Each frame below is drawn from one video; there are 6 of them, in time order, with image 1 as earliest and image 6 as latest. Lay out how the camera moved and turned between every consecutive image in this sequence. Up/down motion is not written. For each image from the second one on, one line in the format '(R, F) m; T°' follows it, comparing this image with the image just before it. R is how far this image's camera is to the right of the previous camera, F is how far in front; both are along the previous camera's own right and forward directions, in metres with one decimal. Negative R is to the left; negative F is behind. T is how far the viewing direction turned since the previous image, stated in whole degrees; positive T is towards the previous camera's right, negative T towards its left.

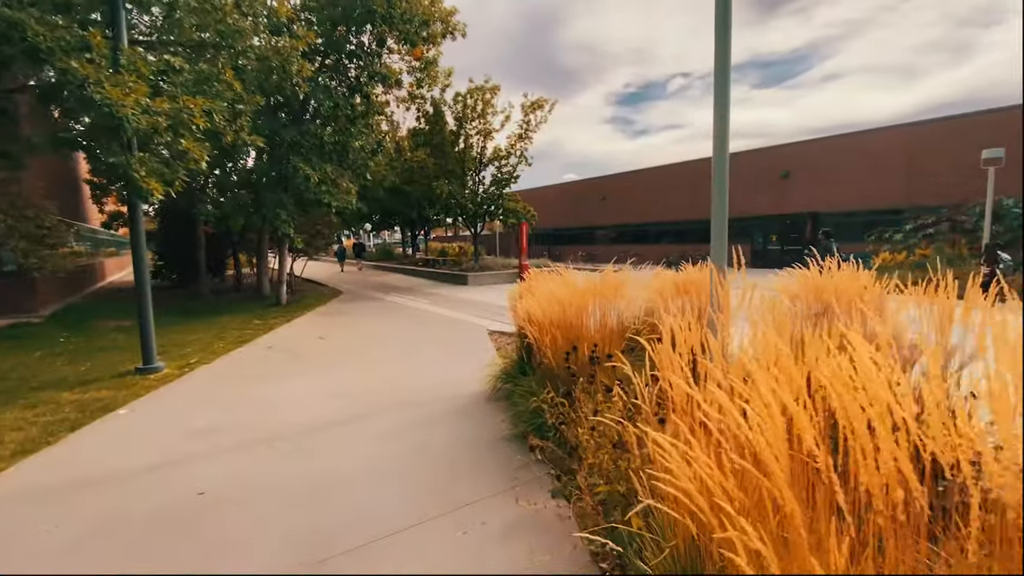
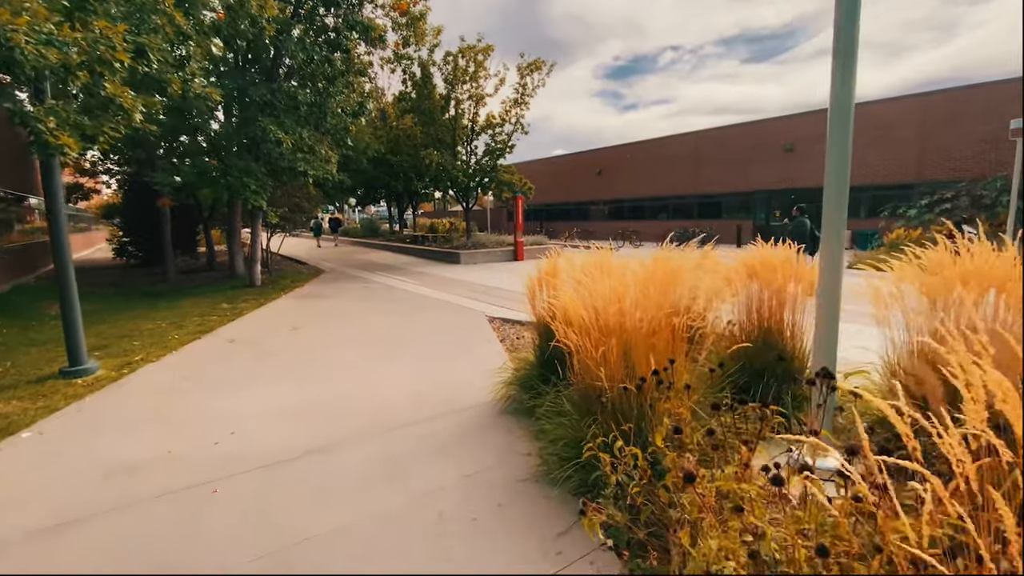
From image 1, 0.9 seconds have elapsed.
(-0.3, +1.1) m; +1°
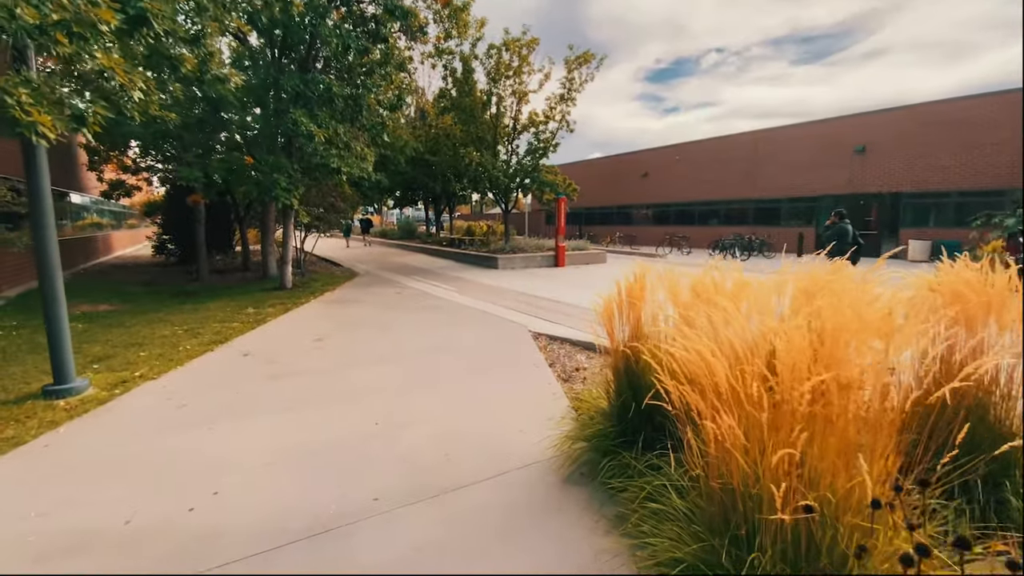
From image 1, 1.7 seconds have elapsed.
(-0.2, +1.0) m; -4°
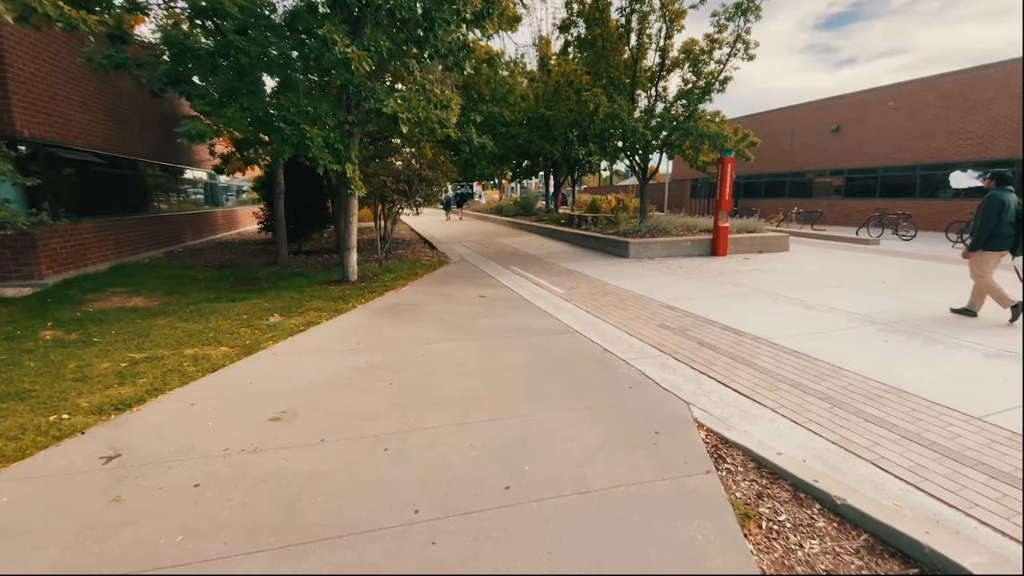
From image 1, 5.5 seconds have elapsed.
(-0.2, +3.8) m; -15°
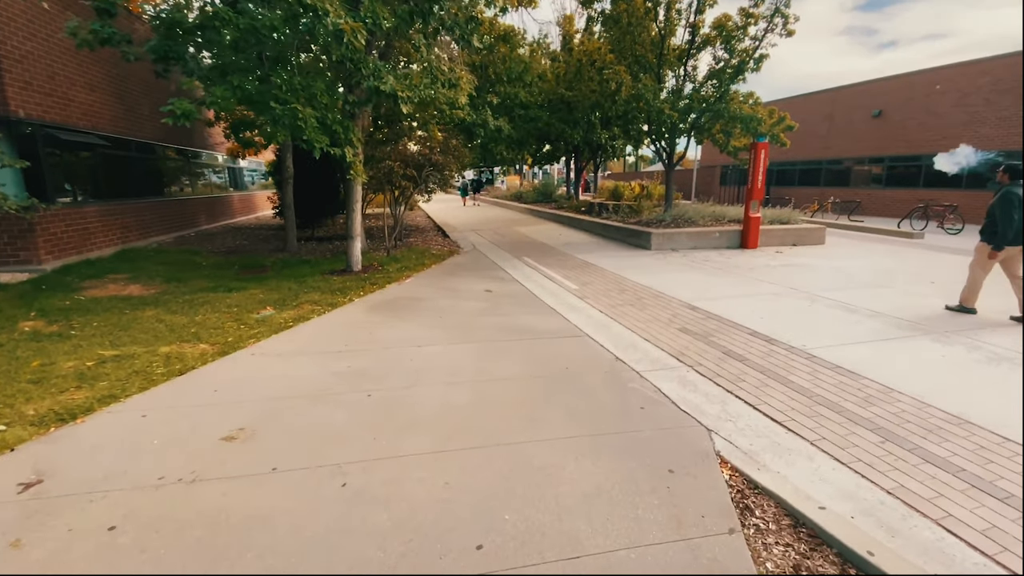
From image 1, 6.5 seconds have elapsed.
(+0.2, +0.6) m; -3°
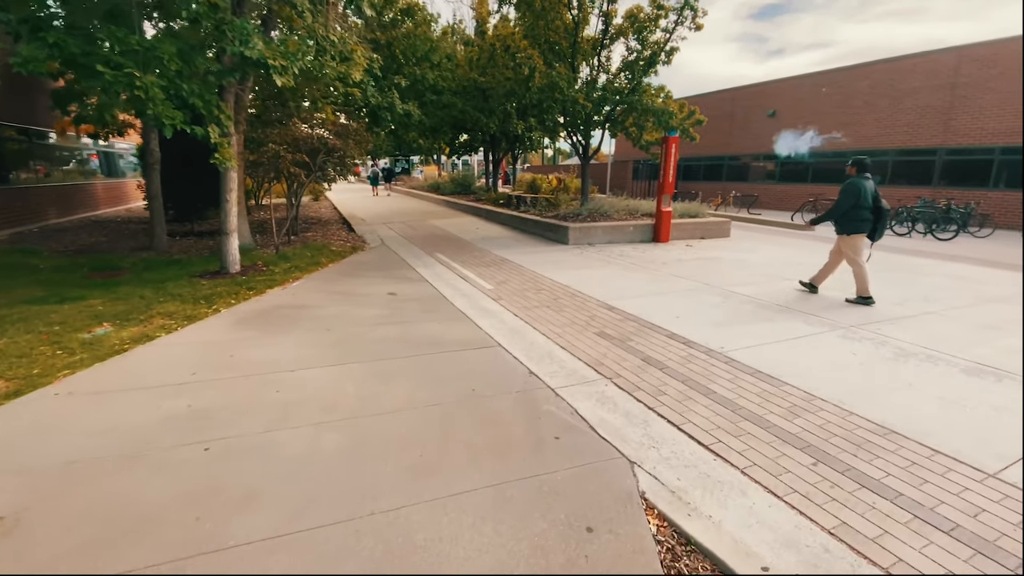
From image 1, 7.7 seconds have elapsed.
(+0.2, +0.6) m; +9°
